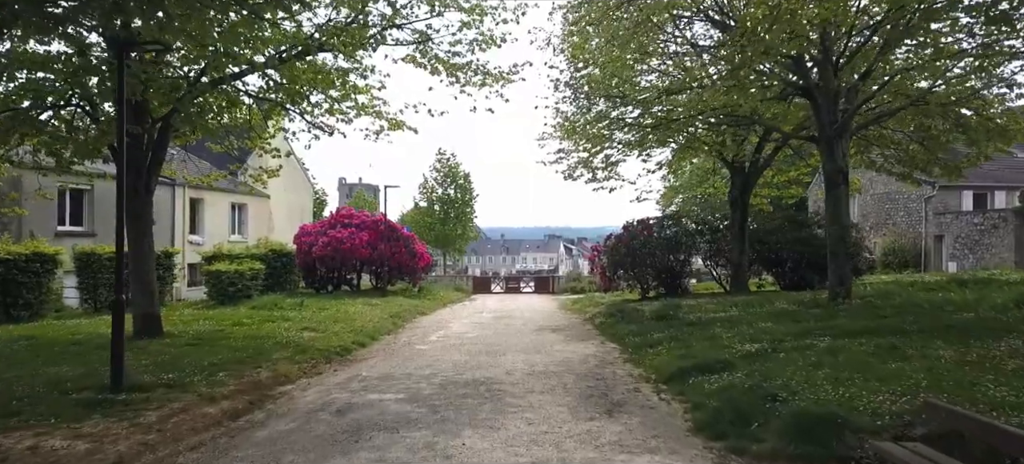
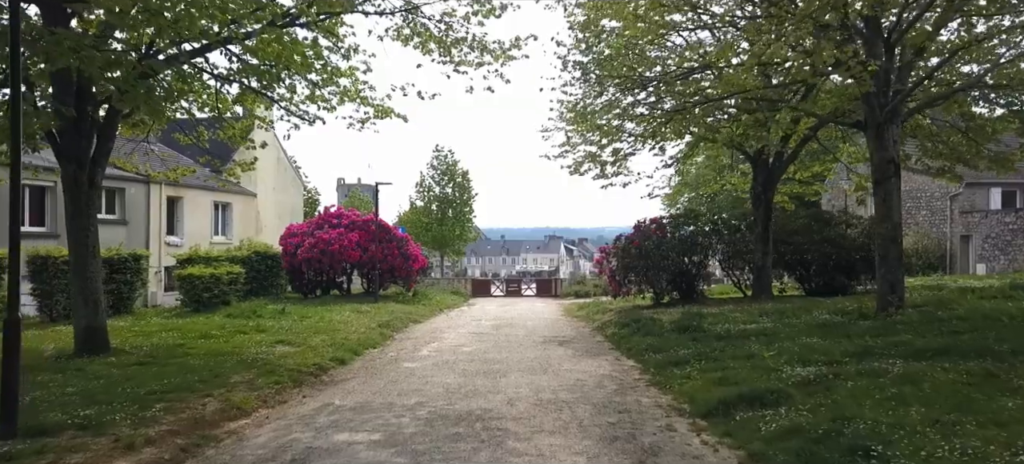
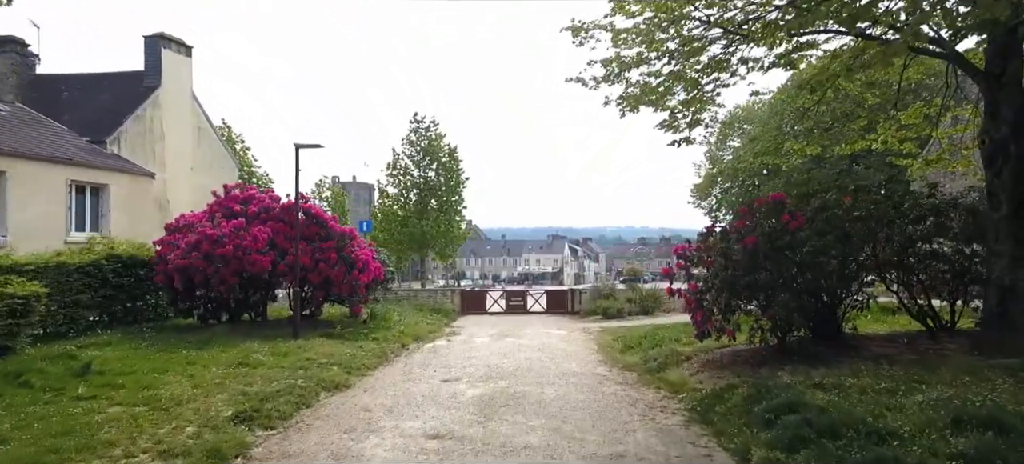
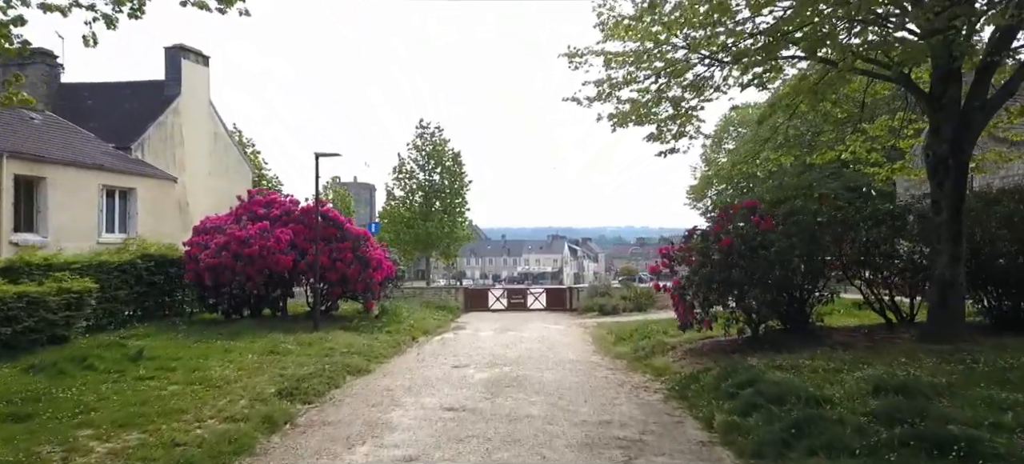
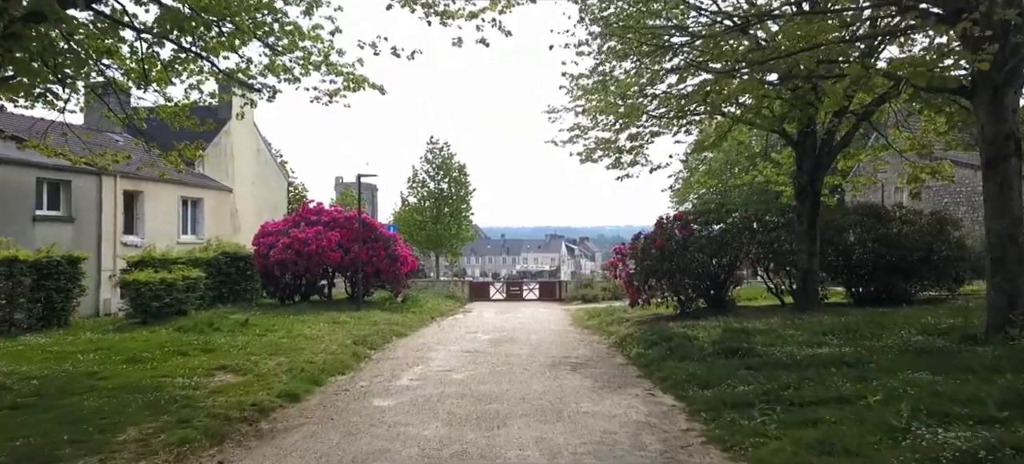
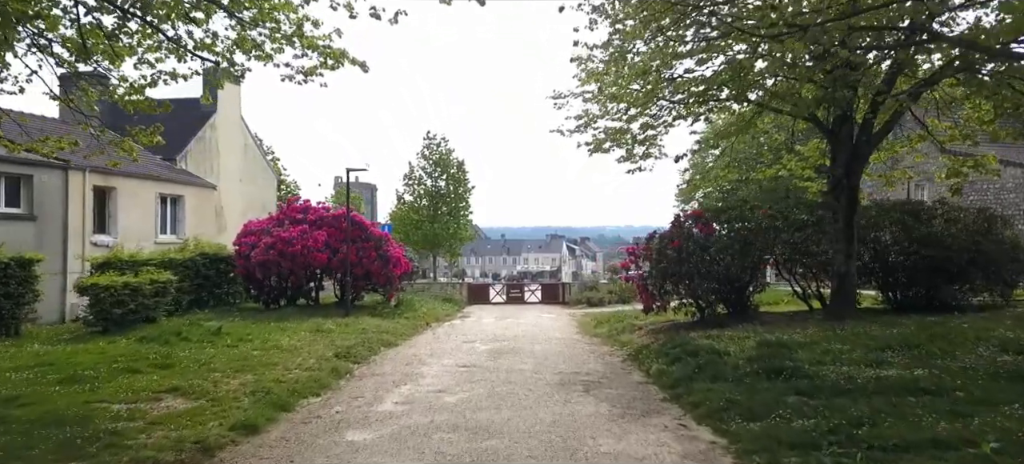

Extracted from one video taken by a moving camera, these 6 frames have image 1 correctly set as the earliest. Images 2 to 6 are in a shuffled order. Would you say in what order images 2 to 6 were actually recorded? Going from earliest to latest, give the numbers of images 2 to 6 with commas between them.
2, 5, 6, 4, 3
